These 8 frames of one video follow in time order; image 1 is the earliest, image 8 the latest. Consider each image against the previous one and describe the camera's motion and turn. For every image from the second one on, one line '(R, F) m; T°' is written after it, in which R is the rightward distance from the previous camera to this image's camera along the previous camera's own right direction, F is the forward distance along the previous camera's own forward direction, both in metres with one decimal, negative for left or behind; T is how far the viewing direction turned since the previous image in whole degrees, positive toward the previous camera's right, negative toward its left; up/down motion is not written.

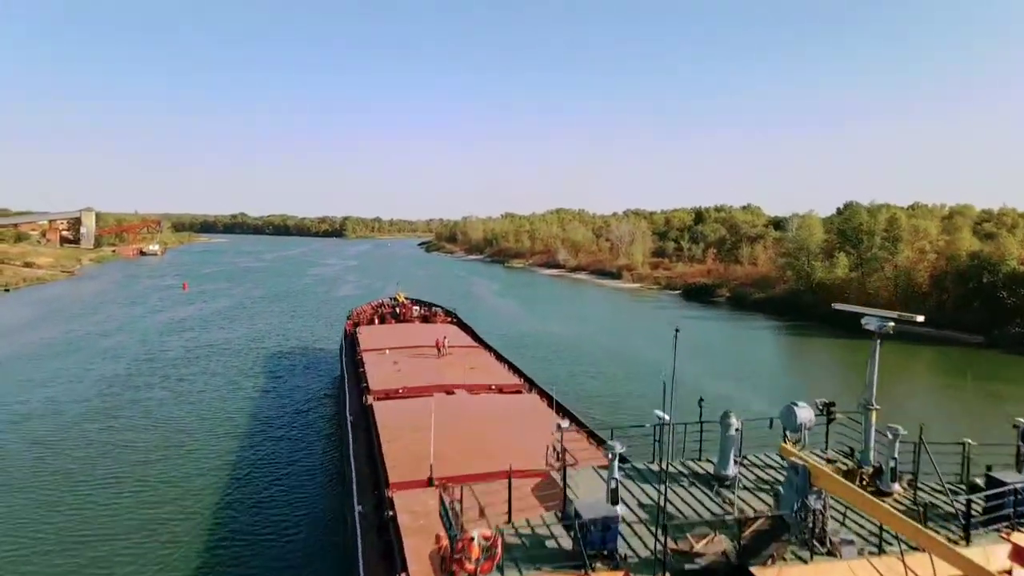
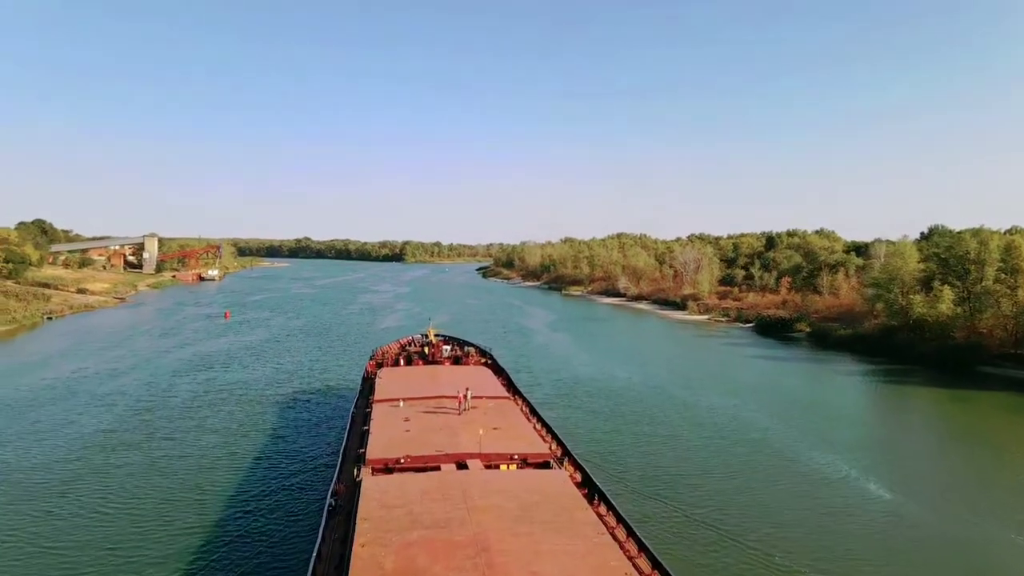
(+1.0, +4.5) m; -5°
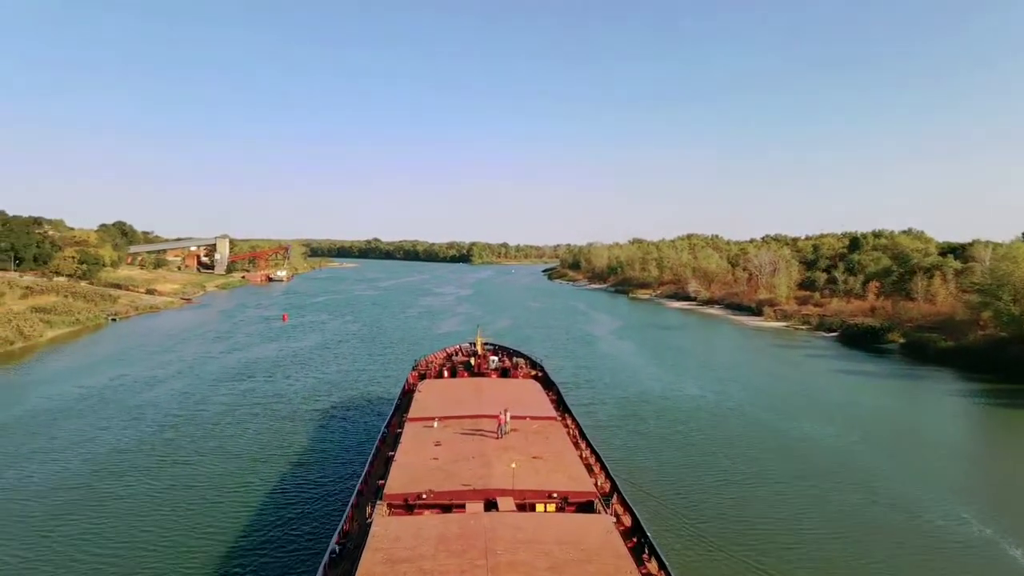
(+0.7, +2.7) m; -6°
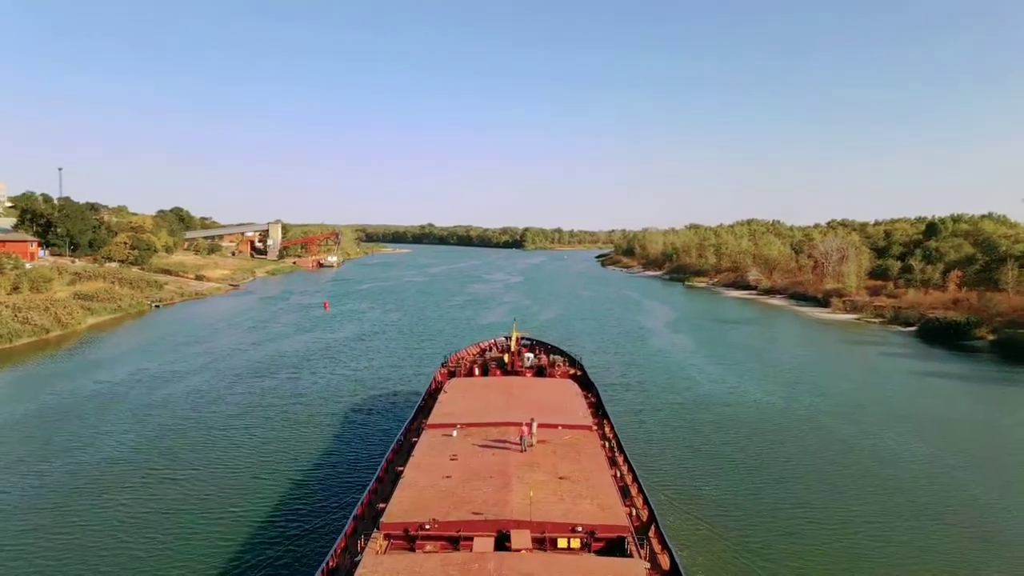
(+0.8, +2.6) m; -4°
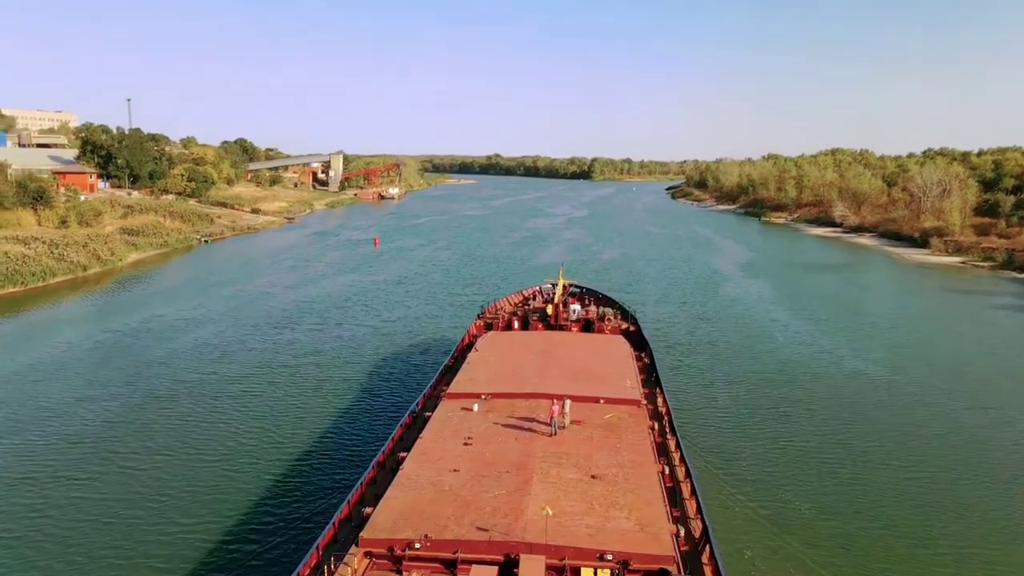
(+0.9, +3.6) m; -5°
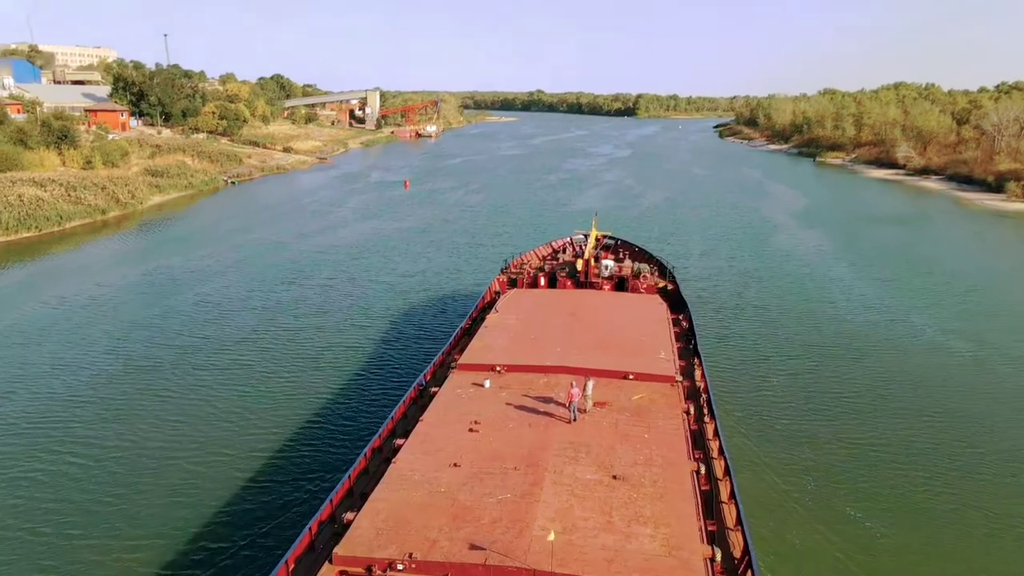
(+0.5, +2.3) m; -3°
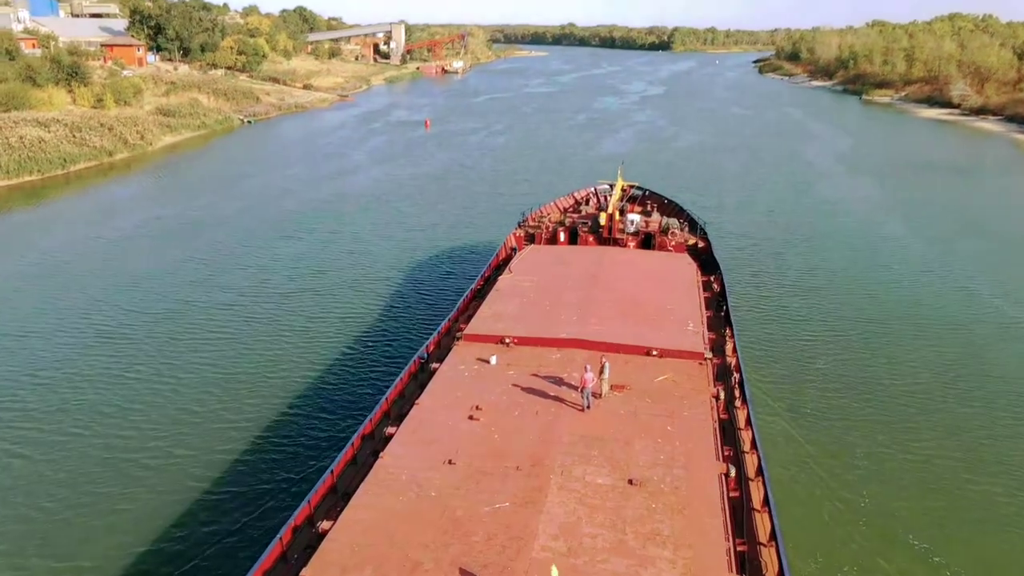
(+0.4, +1.8) m; -2°
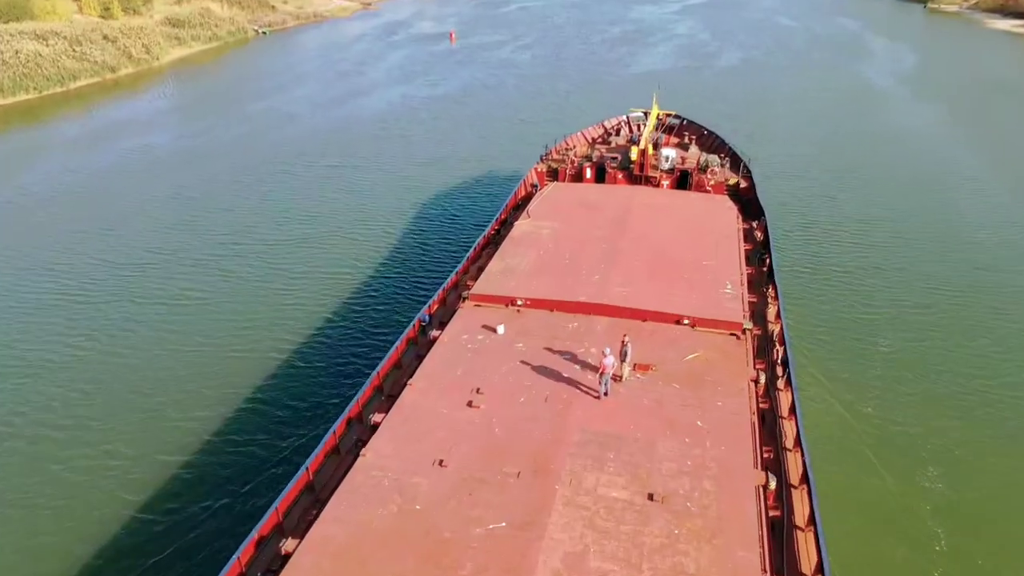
(+0.4, +1.9) m; -2°
